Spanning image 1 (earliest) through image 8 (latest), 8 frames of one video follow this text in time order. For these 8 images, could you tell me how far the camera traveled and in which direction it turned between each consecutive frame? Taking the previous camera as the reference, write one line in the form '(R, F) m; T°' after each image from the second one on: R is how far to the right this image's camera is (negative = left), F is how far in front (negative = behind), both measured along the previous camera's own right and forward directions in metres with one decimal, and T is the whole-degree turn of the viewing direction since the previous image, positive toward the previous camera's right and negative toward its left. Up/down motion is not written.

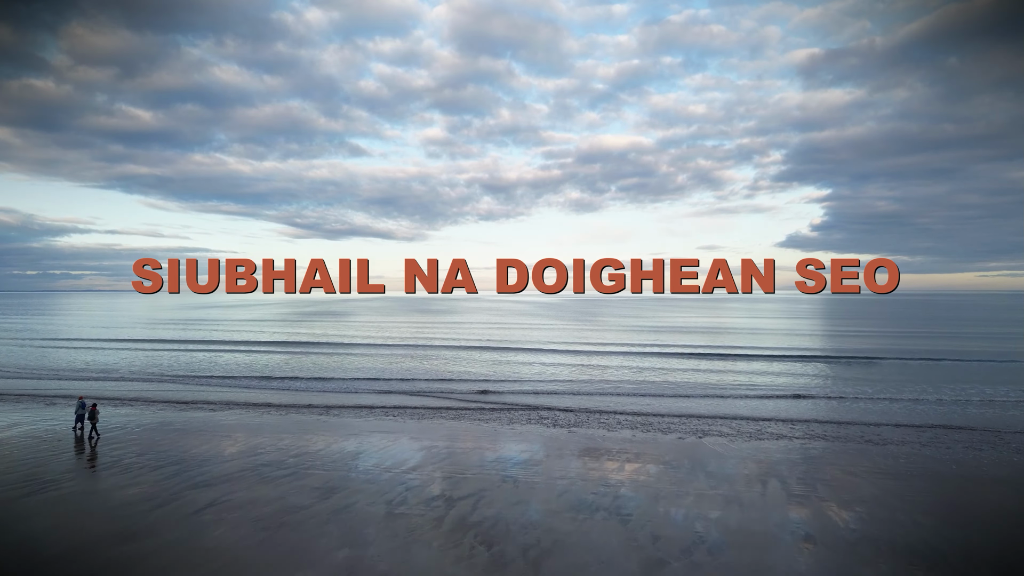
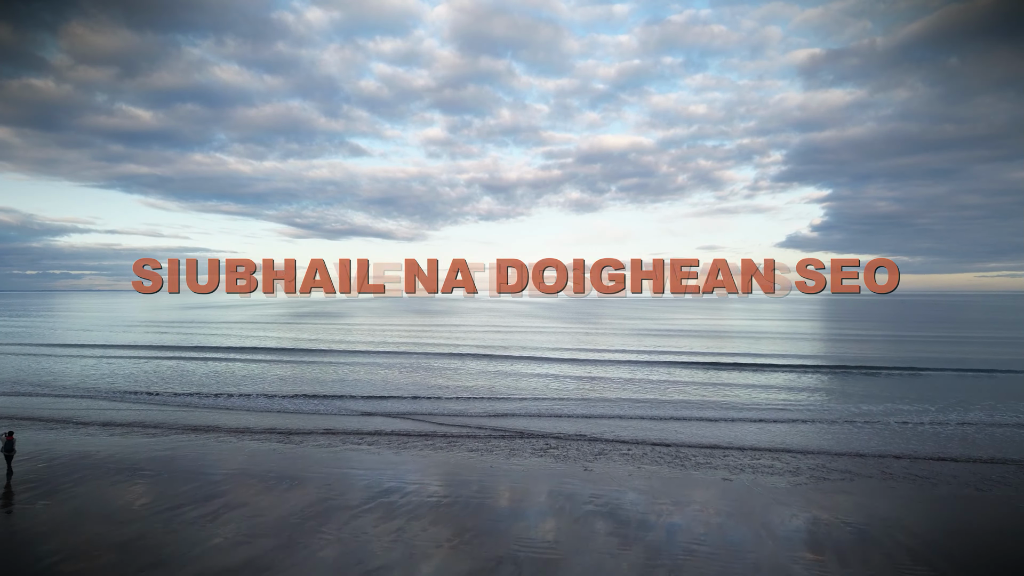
(-0.8, +1.1) m; 0°
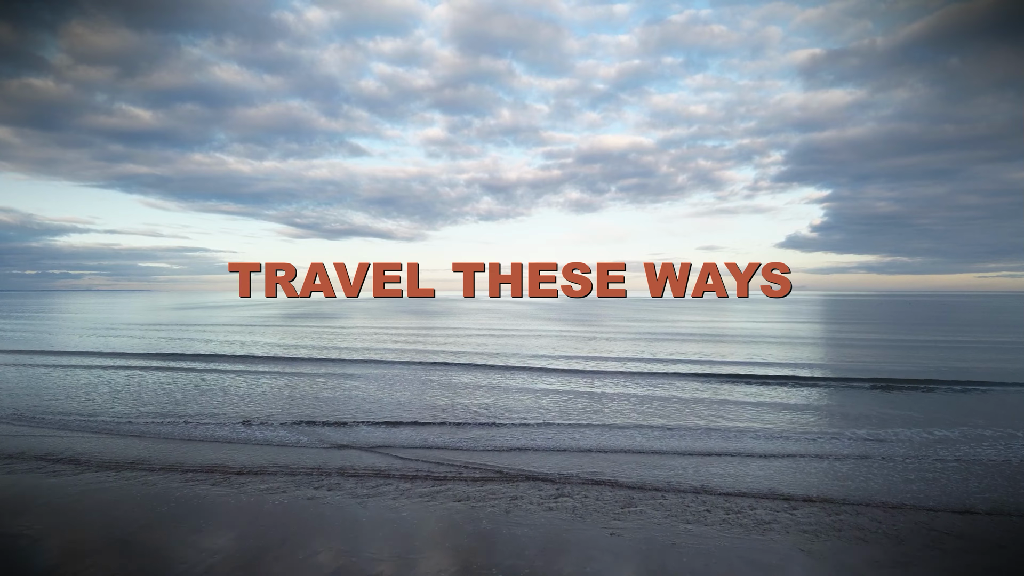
(+0.1, +1.6) m; 0°
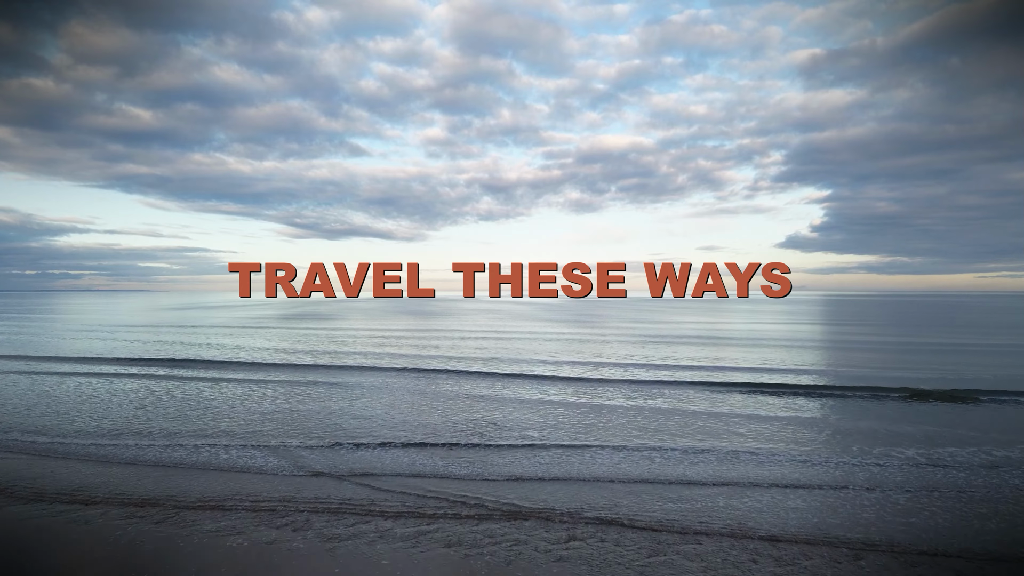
(0.0, +1.9) m; 0°
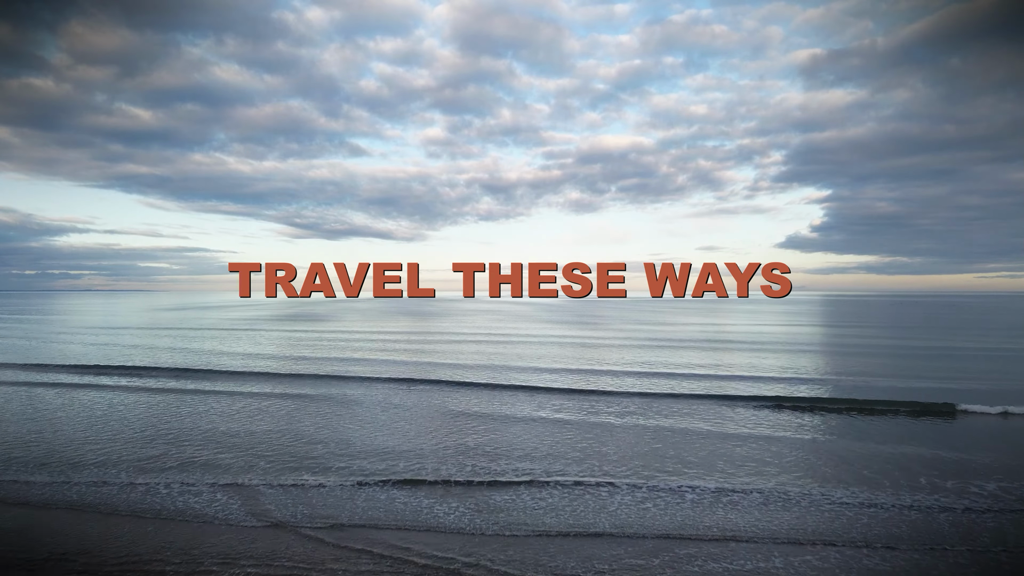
(0.0, +1.7) m; 0°
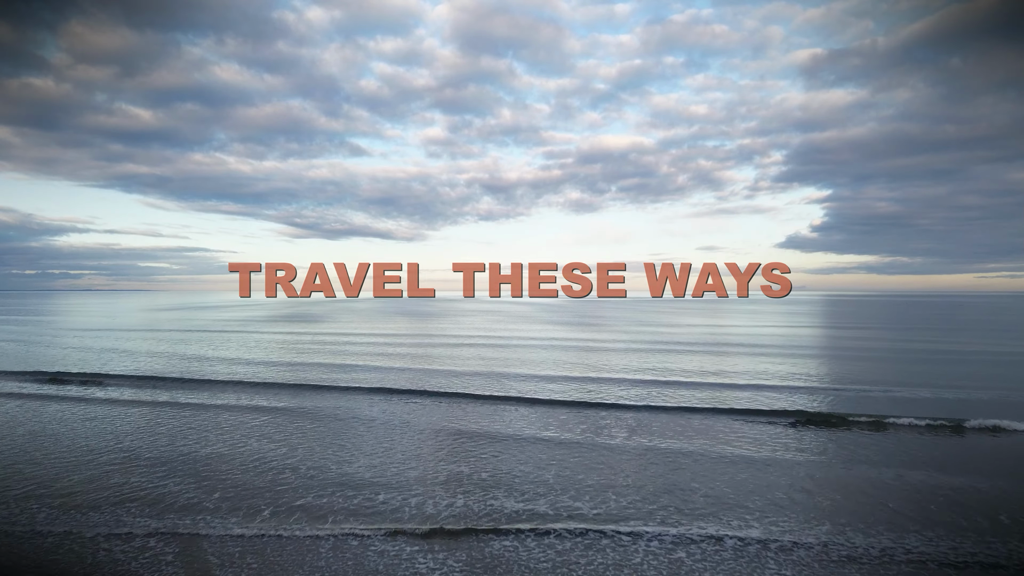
(0.0, +2.1) m; 0°
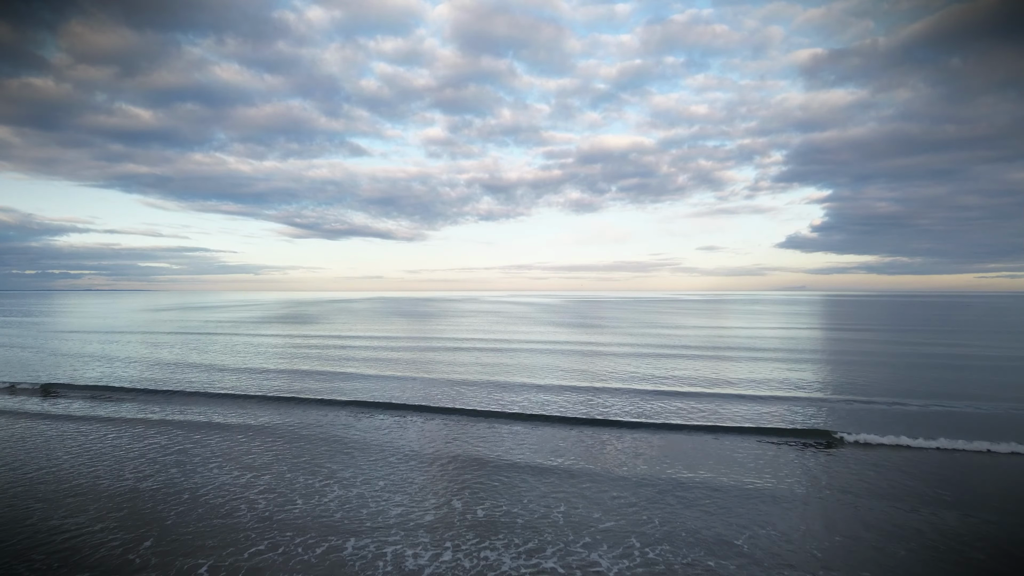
(+0.1, +1.9) m; 0°
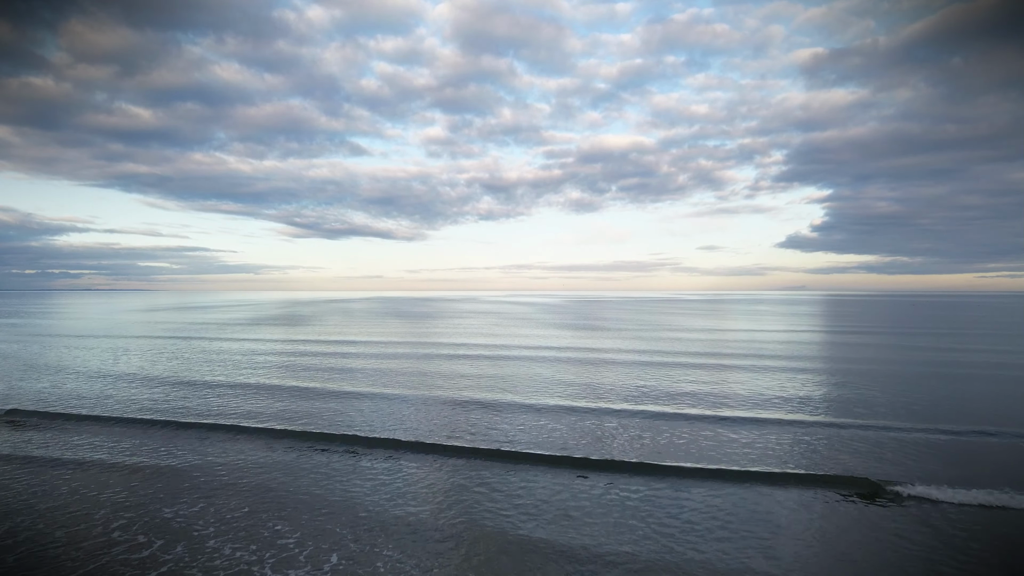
(+0.2, +3.5) m; 0°
